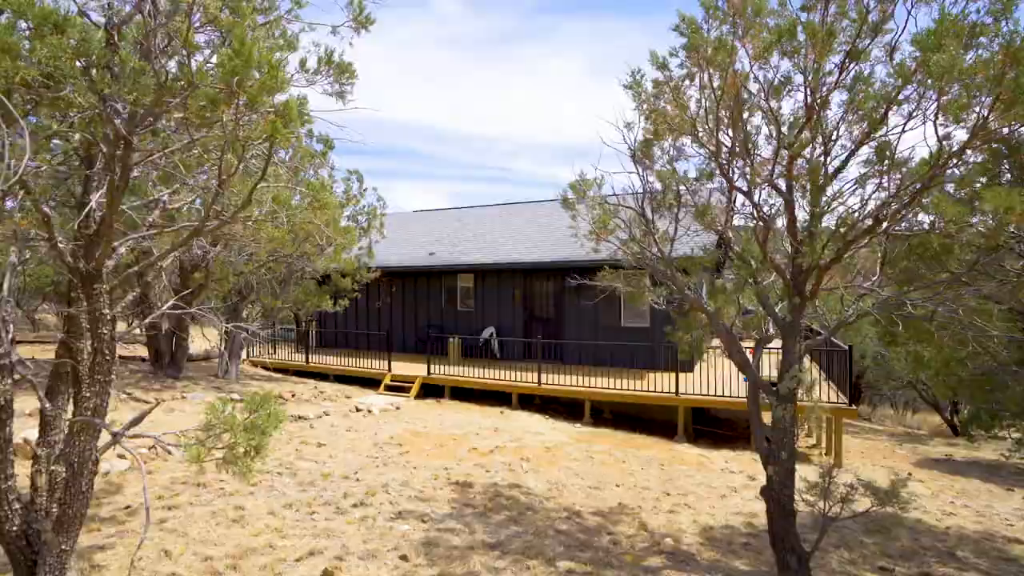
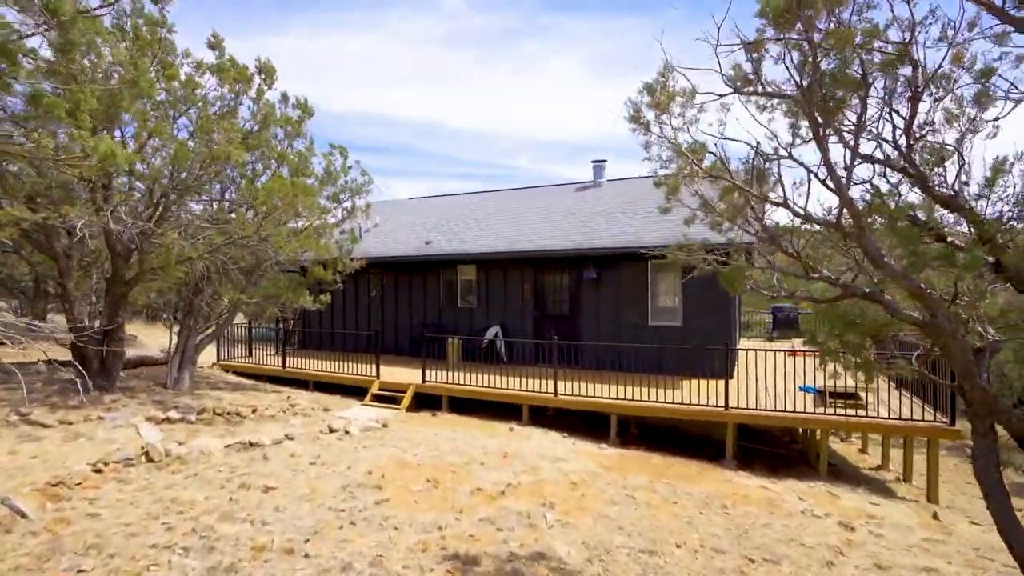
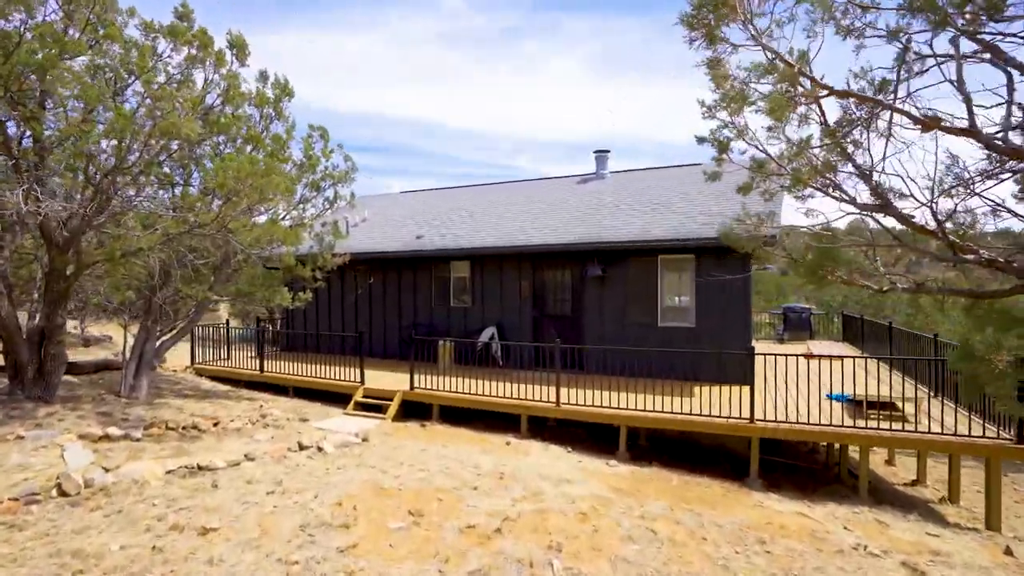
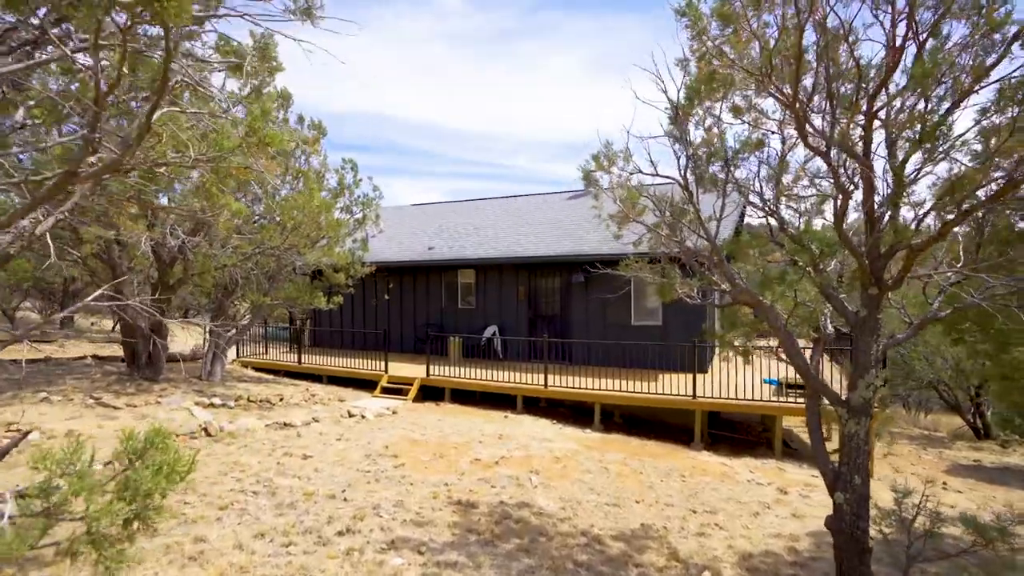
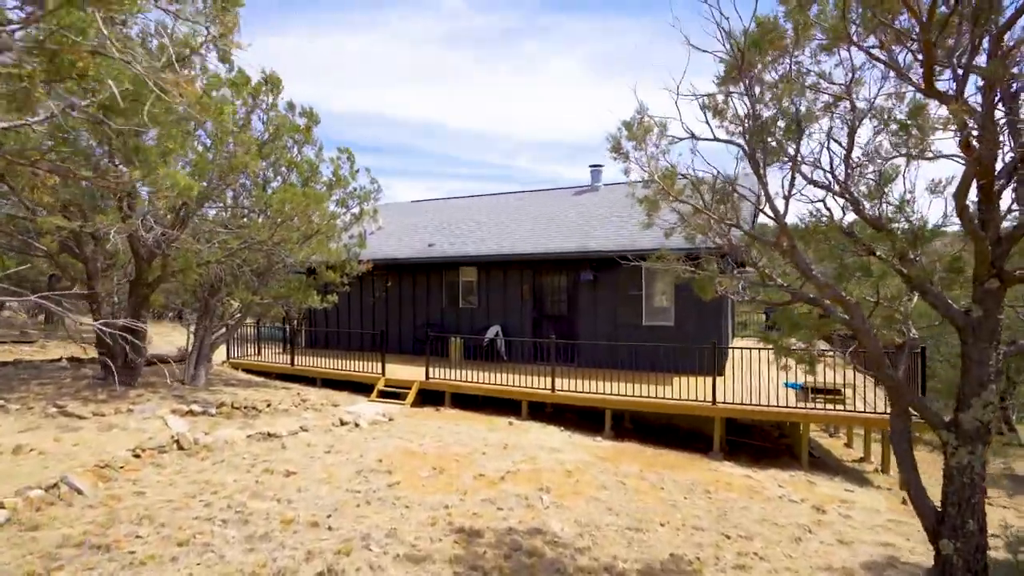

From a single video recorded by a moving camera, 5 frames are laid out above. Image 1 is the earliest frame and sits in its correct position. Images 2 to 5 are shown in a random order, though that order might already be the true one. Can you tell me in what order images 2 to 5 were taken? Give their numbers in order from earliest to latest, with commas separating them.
4, 5, 2, 3
